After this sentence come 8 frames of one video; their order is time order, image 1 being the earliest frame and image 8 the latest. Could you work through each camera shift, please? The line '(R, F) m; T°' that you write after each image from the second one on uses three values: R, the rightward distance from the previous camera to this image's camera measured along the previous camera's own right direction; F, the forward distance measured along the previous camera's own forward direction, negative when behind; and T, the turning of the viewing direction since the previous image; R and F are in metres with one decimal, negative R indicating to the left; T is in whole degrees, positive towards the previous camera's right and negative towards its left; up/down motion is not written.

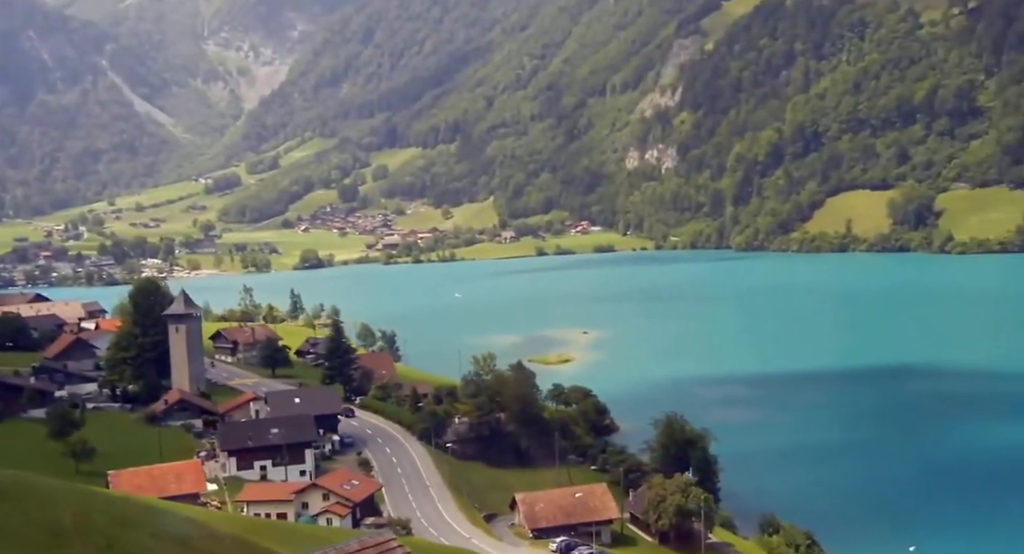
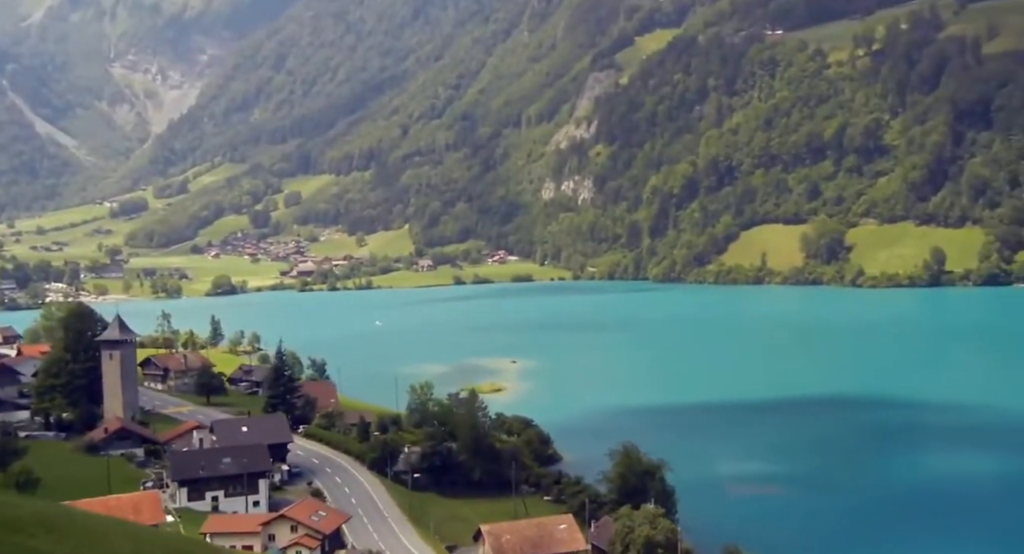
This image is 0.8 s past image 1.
(-1.1, +0.8) m; +5°
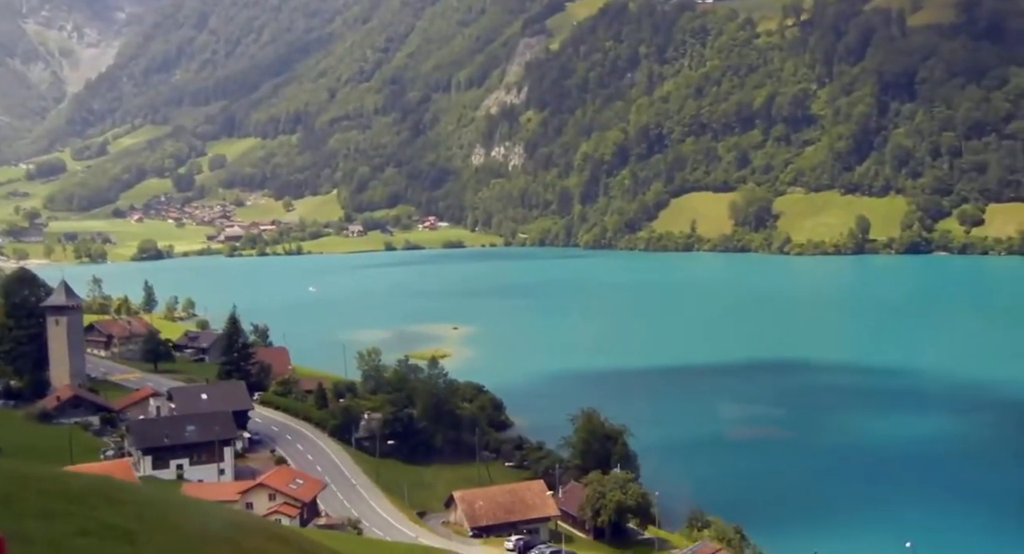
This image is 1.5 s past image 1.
(-0.9, +0.3) m; +4°
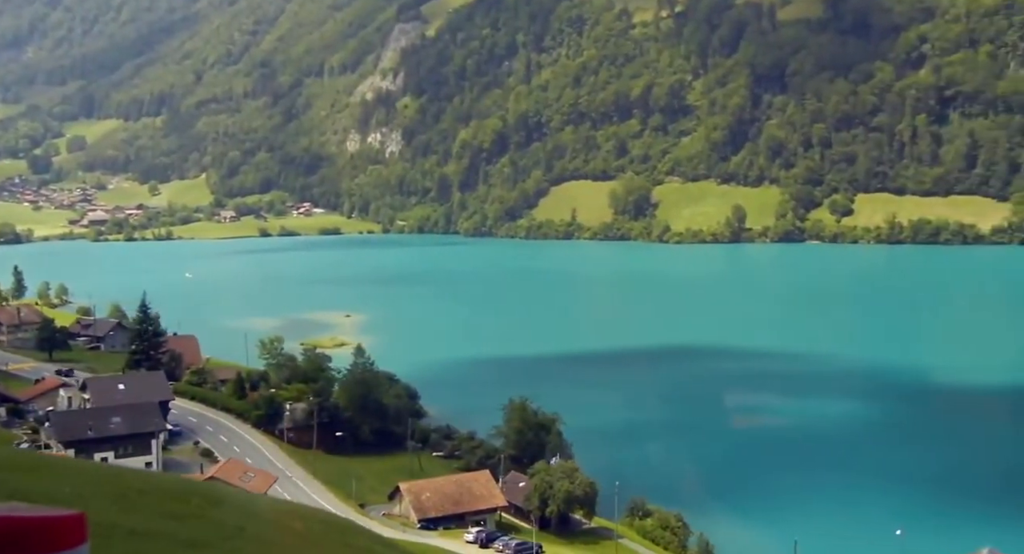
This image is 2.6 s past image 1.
(-1.5, +1.1) m; +7°
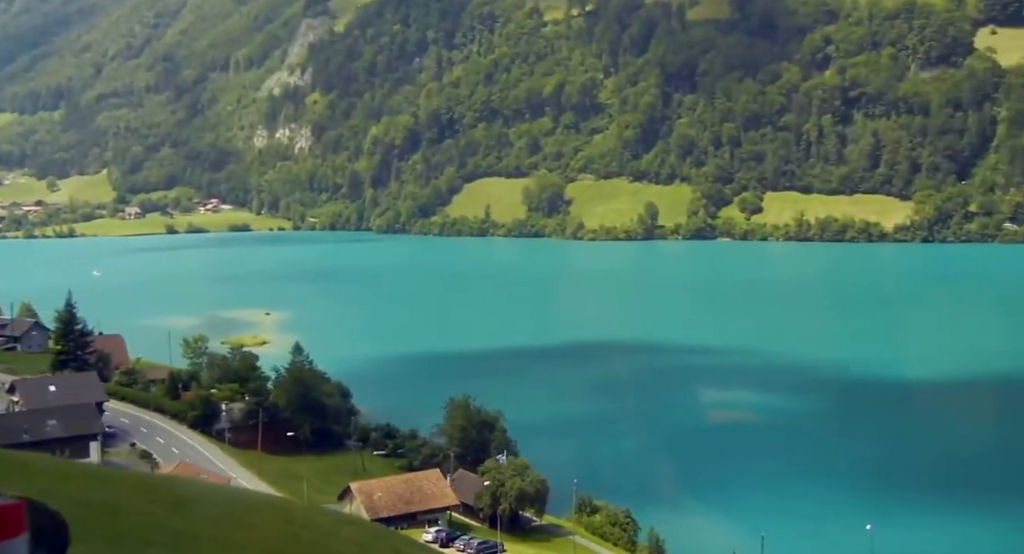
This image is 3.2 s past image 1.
(-0.8, +0.4) m; +5°
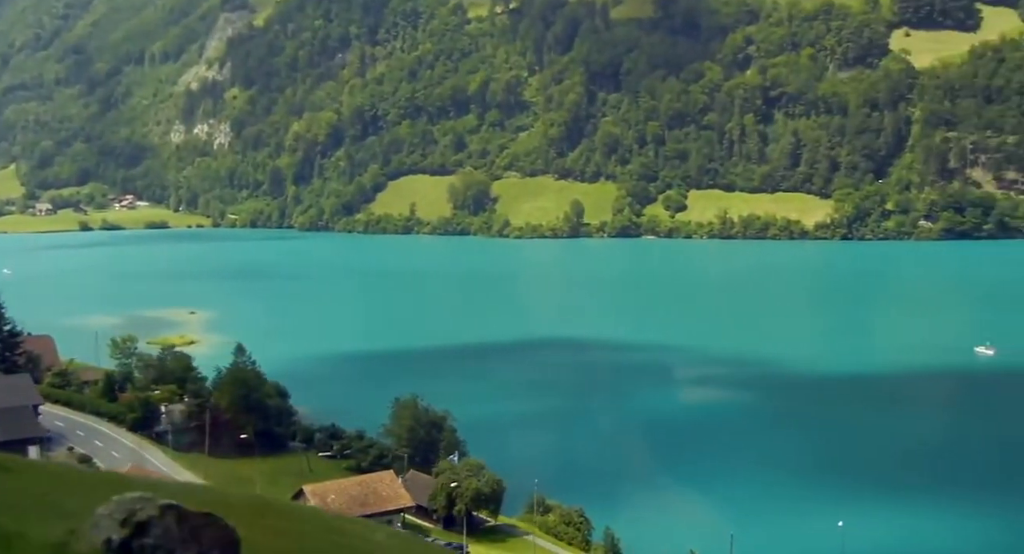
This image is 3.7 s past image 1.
(-0.6, +0.4) m; +4°
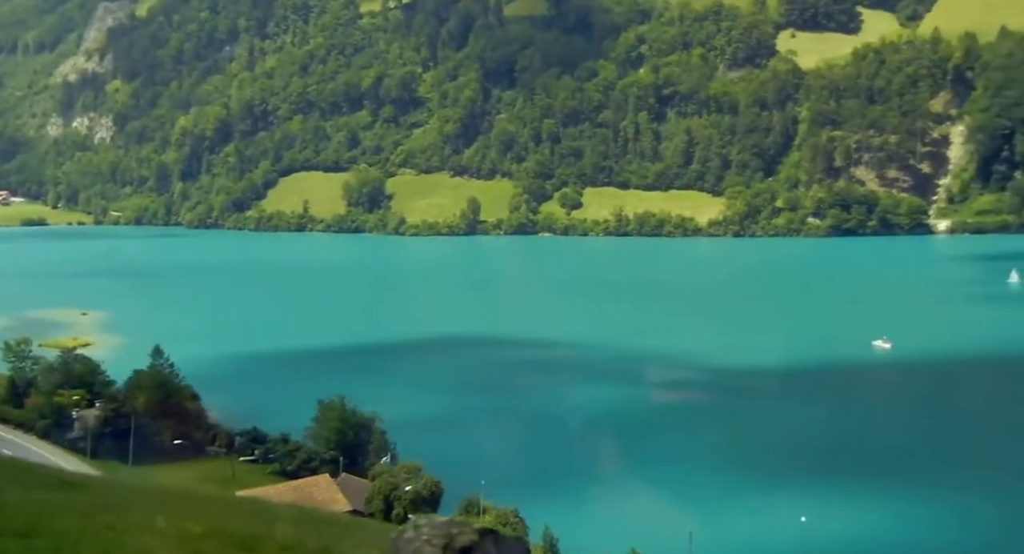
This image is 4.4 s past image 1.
(-0.9, +0.5) m; +6°
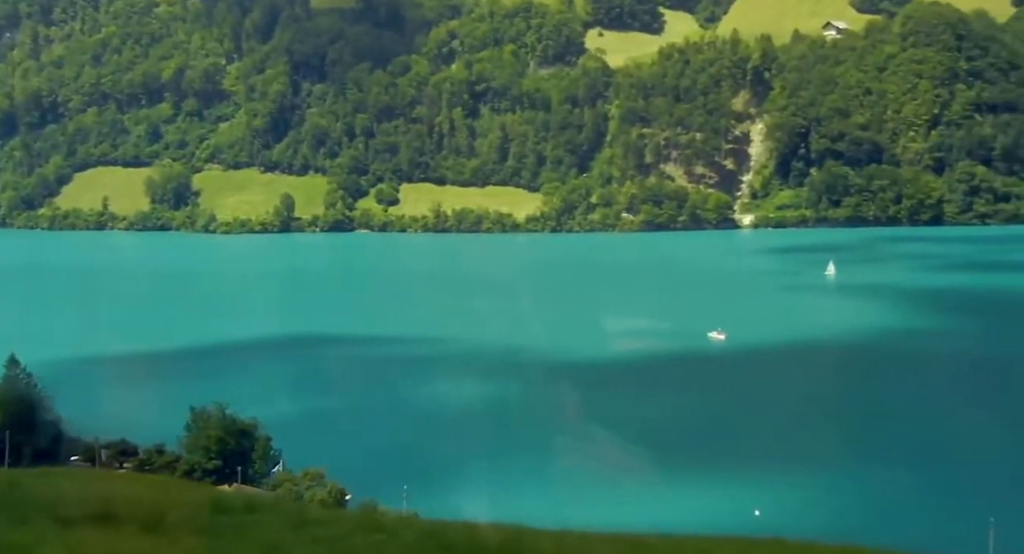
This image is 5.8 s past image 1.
(-1.7, +0.8) m; +10°
